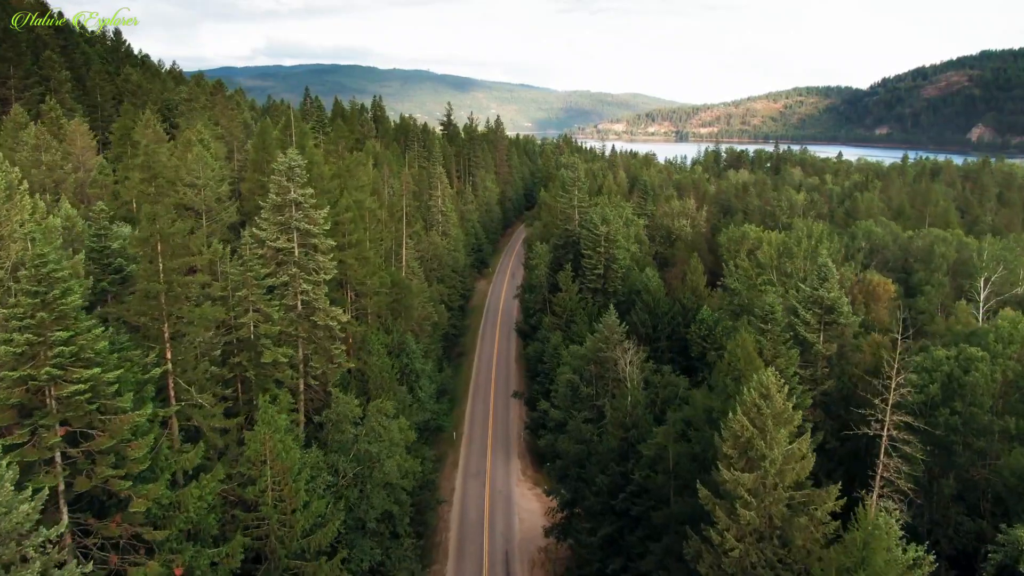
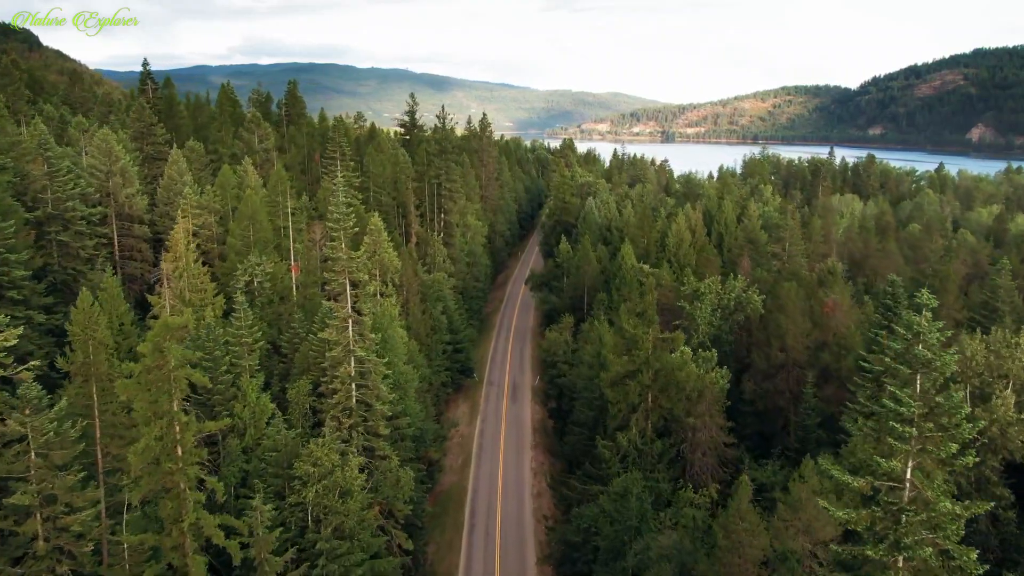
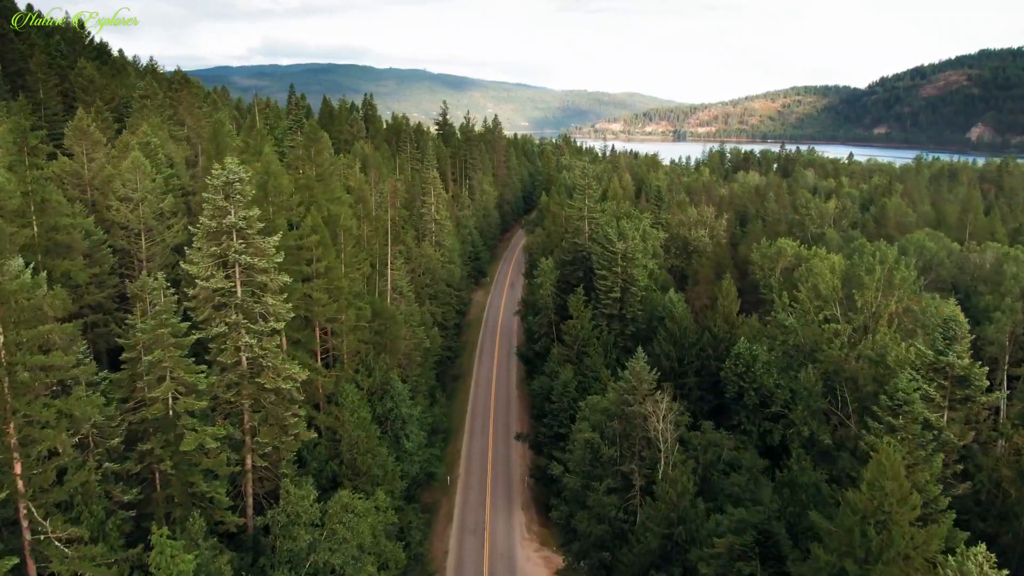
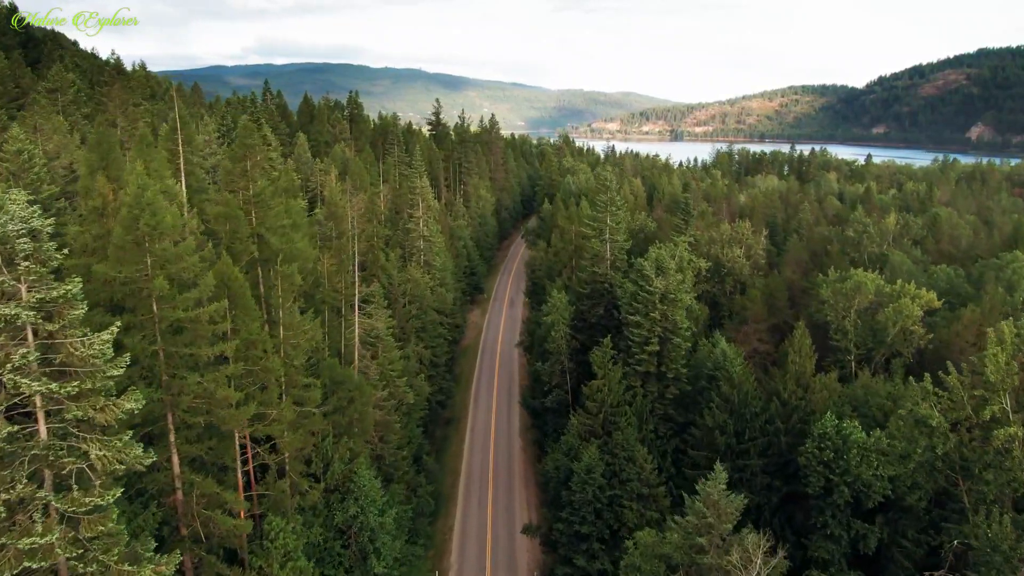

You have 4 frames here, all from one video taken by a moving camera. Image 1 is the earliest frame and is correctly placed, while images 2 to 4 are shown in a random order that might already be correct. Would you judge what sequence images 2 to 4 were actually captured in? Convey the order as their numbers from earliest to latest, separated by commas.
3, 4, 2
